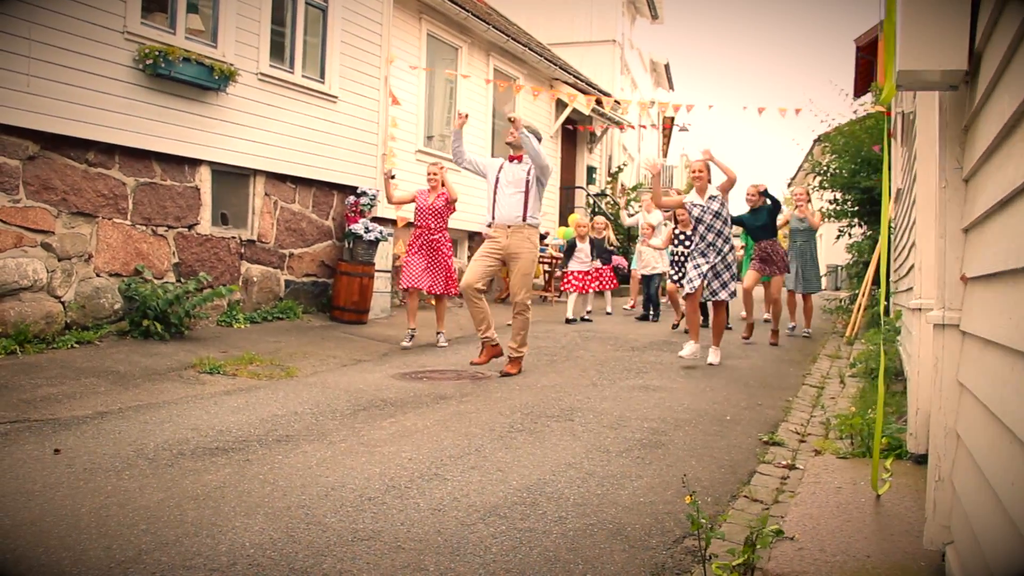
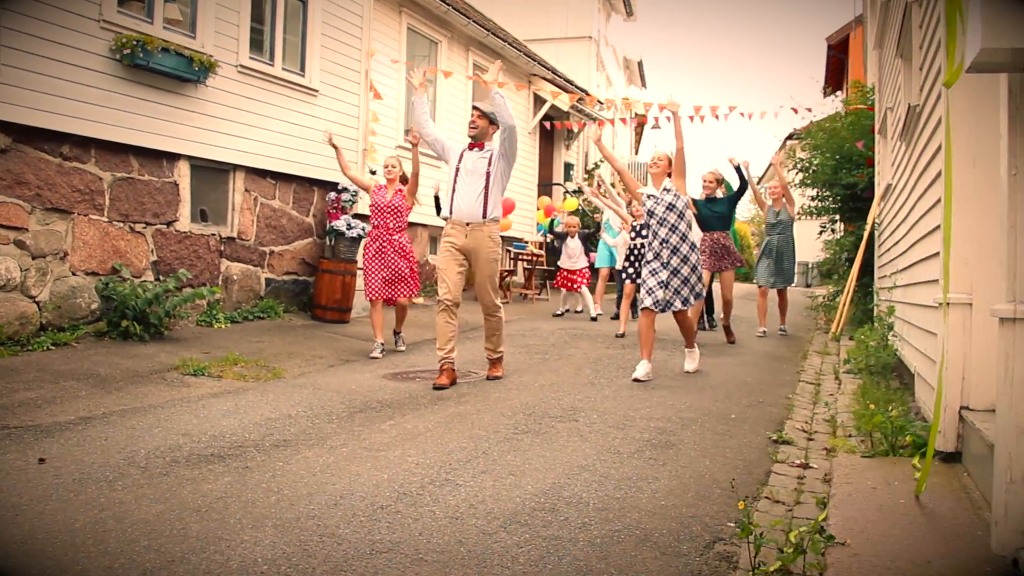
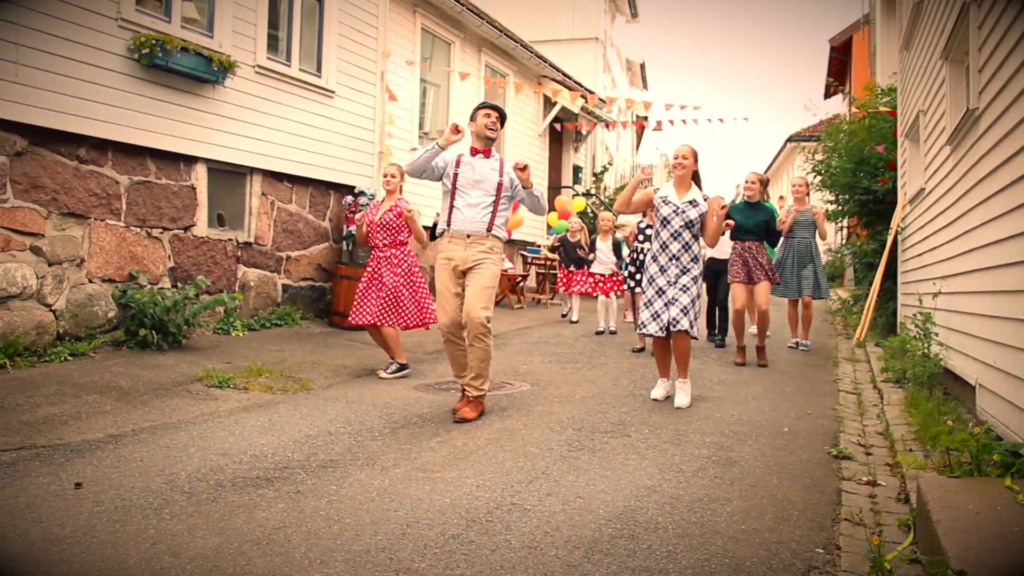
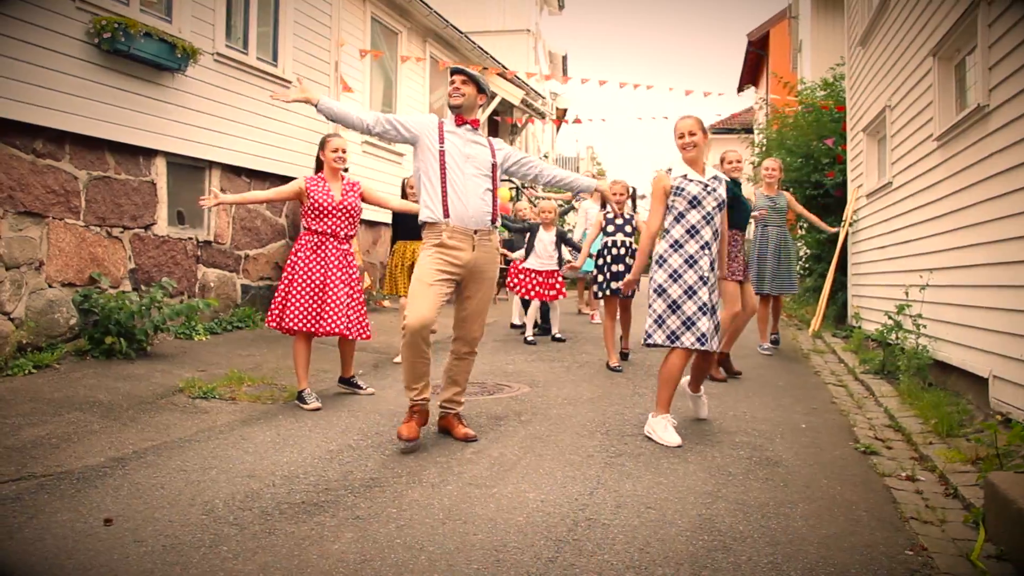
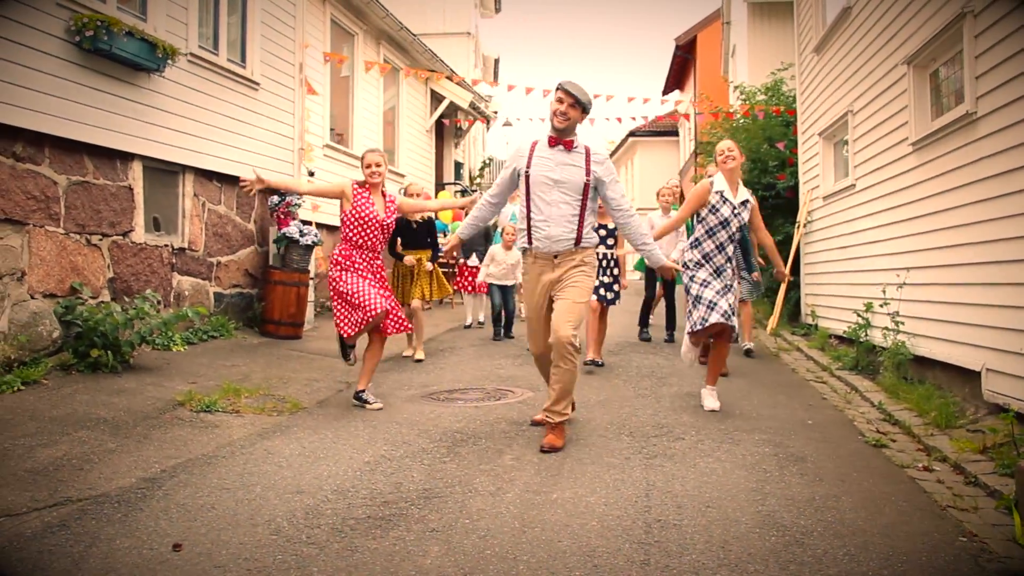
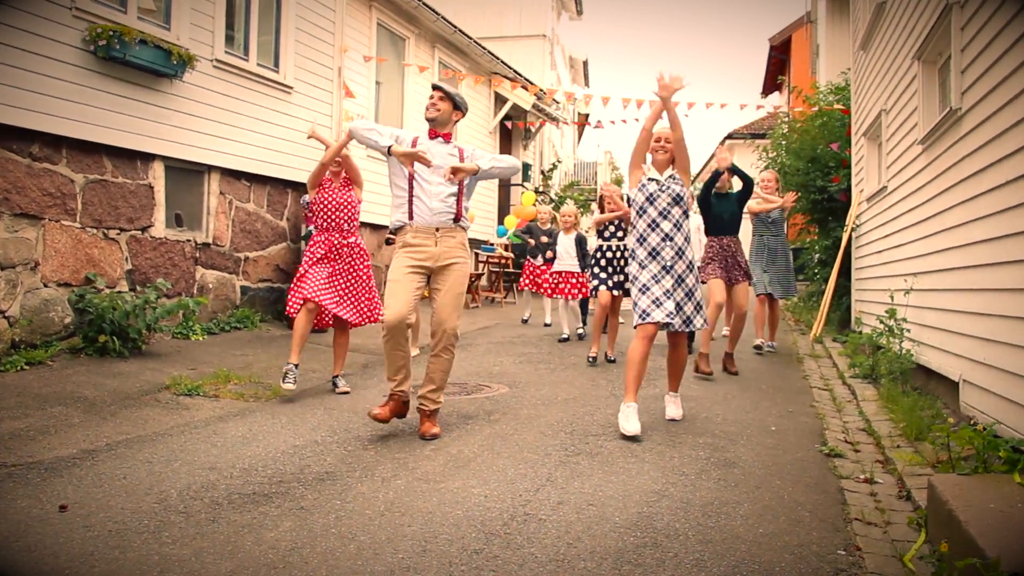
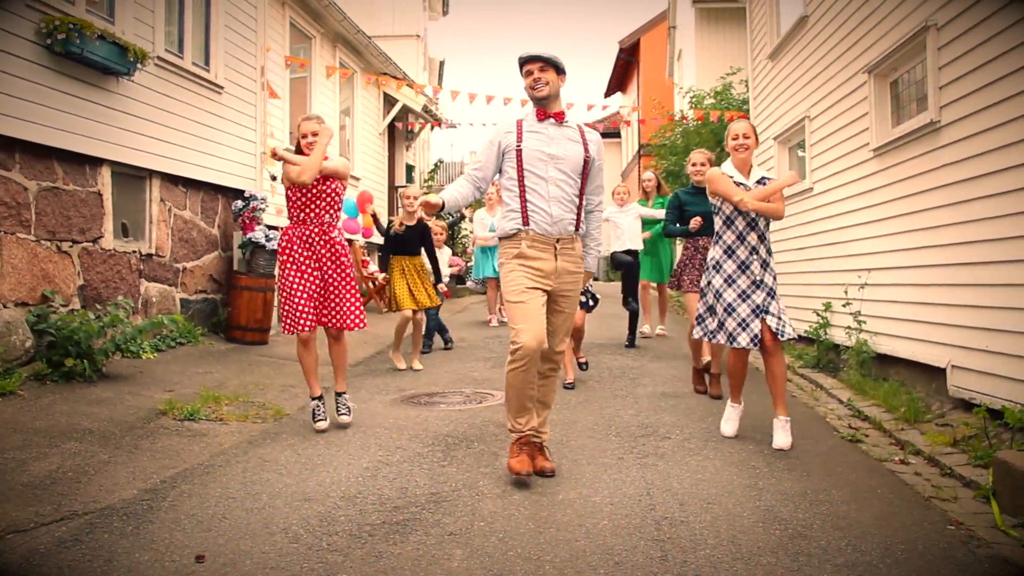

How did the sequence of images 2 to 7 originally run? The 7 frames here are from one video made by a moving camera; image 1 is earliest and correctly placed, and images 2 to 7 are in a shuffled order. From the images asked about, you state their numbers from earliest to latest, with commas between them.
2, 3, 6, 4, 5, 7
